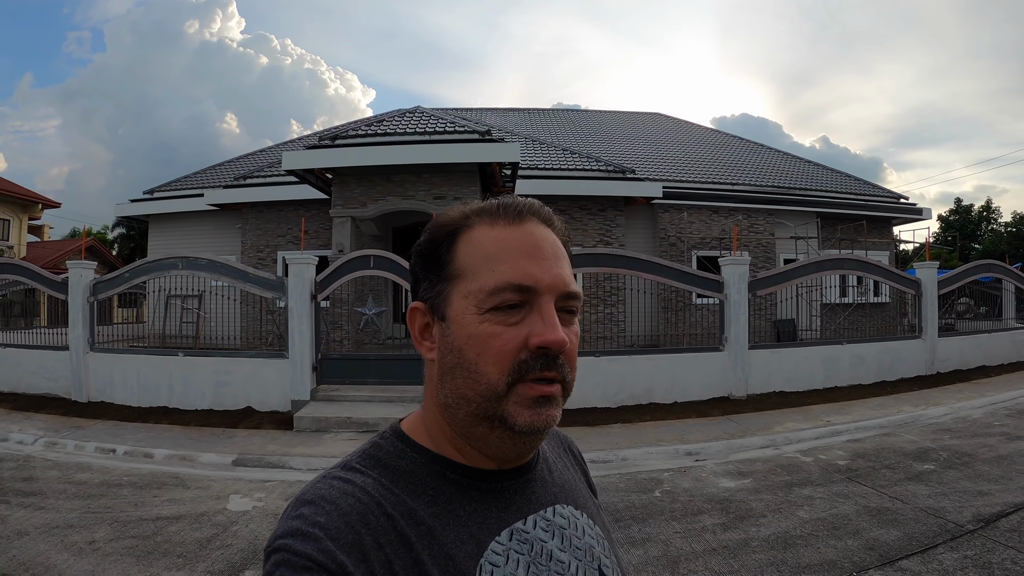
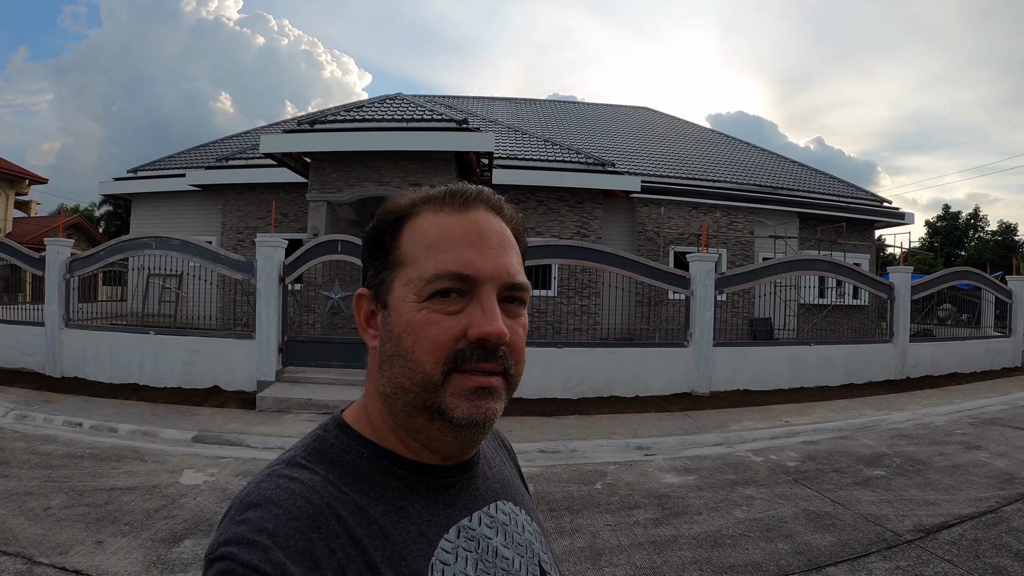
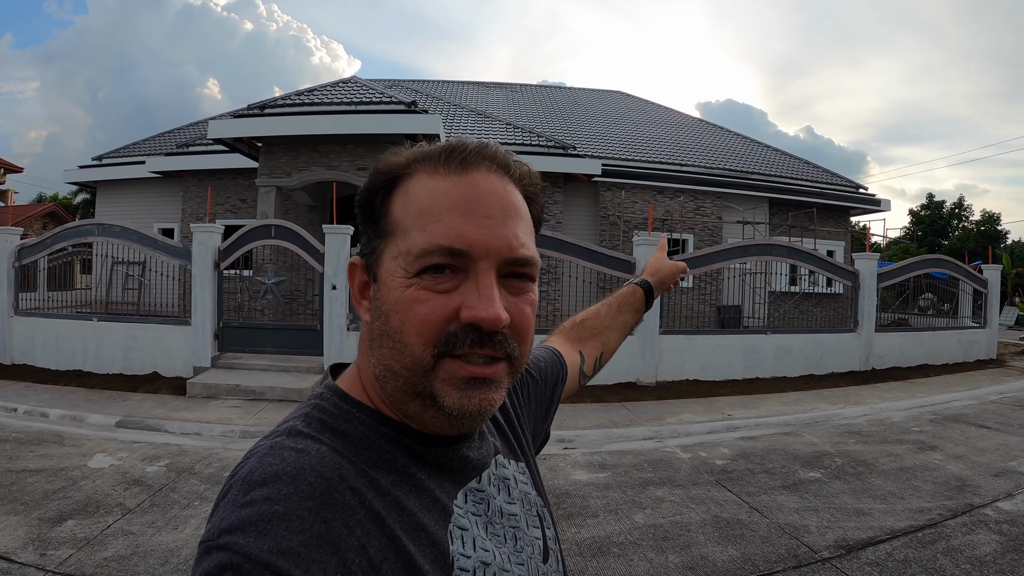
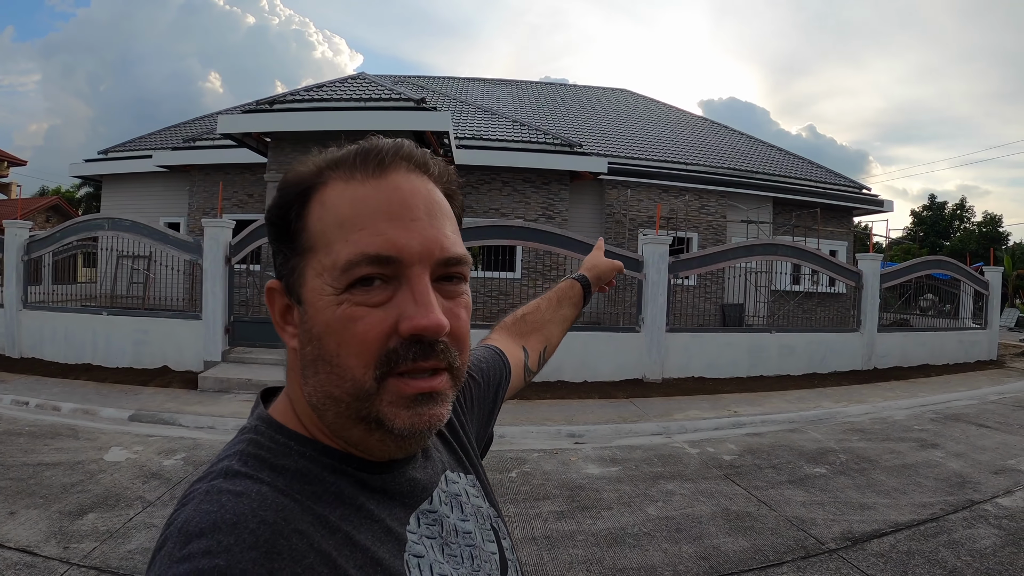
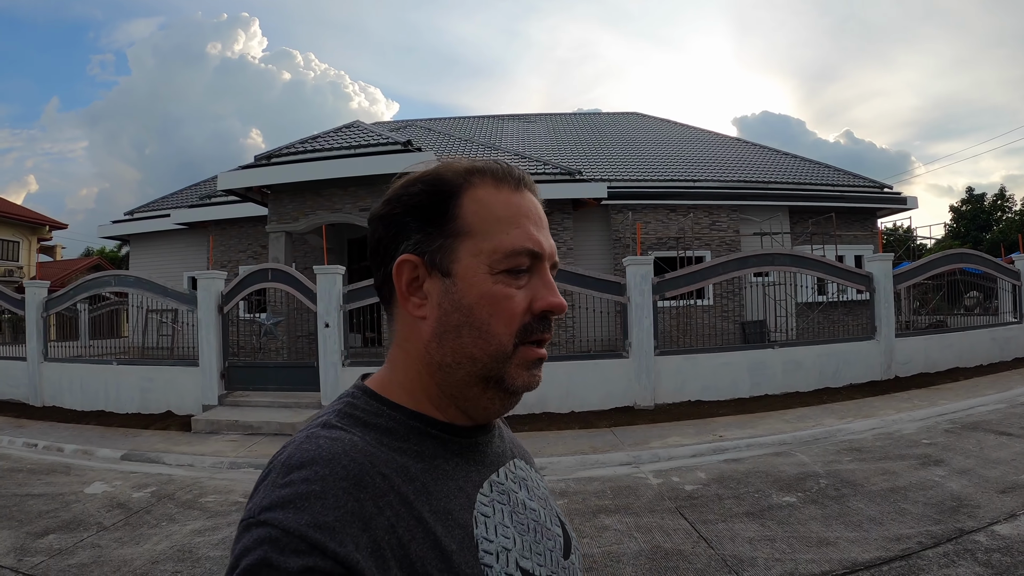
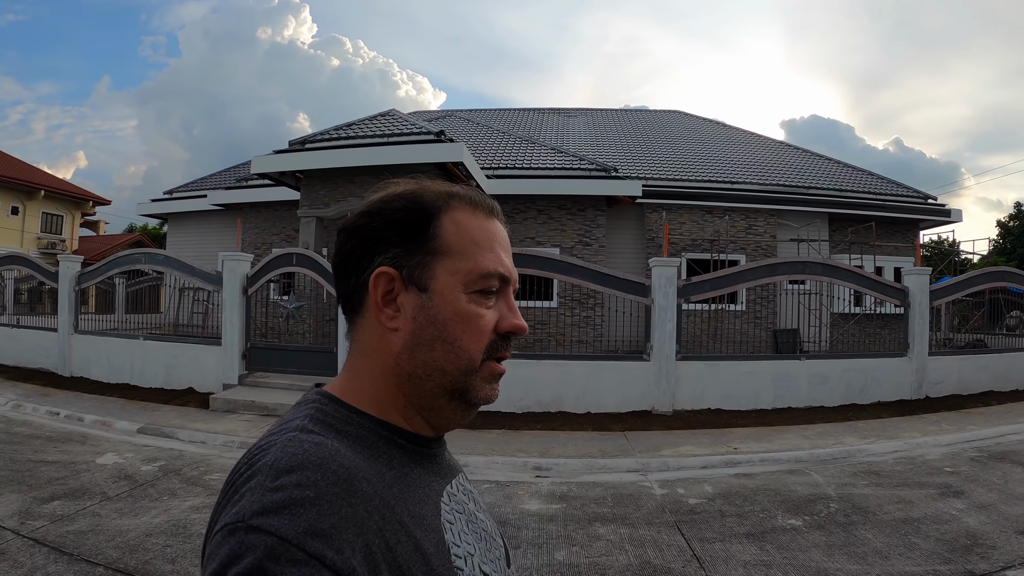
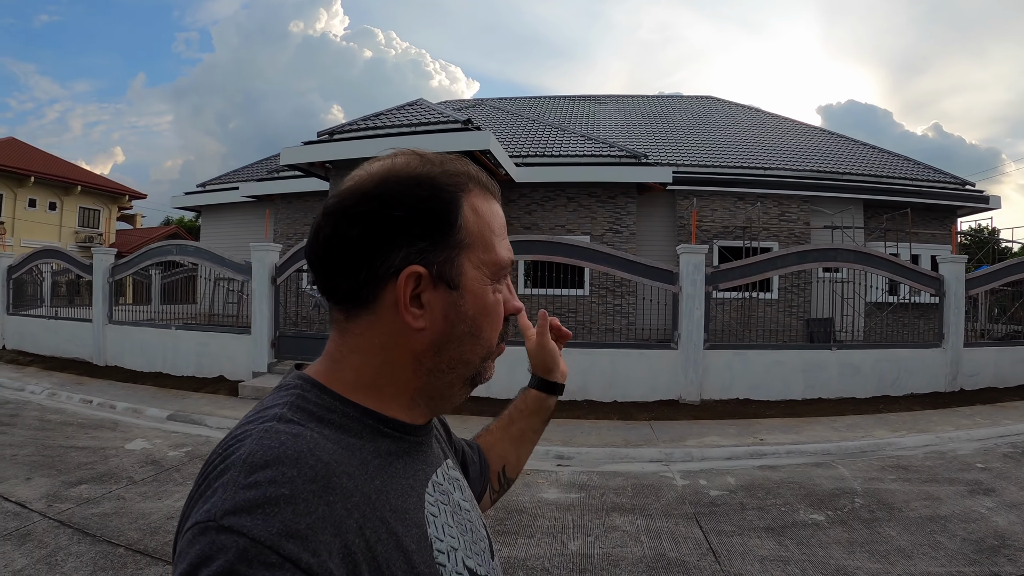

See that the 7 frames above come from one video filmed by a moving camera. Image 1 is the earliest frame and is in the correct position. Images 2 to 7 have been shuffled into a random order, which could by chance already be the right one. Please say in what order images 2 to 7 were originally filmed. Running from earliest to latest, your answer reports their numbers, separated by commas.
2, 4, 3, 5, 6, 7
